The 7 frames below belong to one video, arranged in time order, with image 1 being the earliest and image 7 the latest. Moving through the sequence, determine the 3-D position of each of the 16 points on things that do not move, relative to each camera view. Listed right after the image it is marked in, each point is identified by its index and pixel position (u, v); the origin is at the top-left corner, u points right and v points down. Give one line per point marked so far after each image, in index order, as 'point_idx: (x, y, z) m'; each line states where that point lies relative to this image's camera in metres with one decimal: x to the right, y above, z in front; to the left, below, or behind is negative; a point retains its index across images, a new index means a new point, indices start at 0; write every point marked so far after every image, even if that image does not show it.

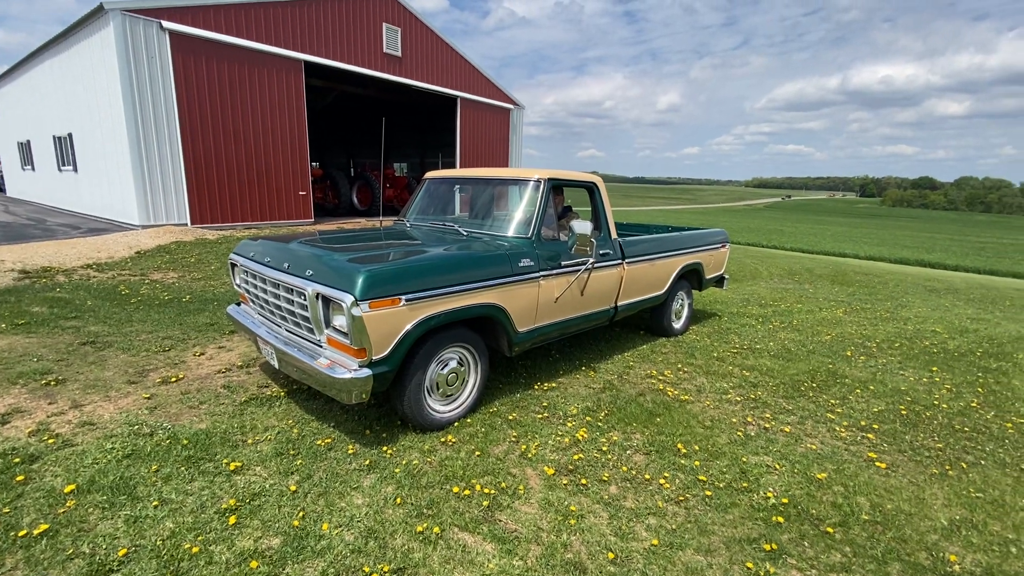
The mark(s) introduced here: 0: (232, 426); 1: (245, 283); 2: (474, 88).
0: (-2.1, -1.1, +3.7) m
1: (-2.3, +0.1, +4.2) m
2: (-1.6, +8.3, +19.8) m
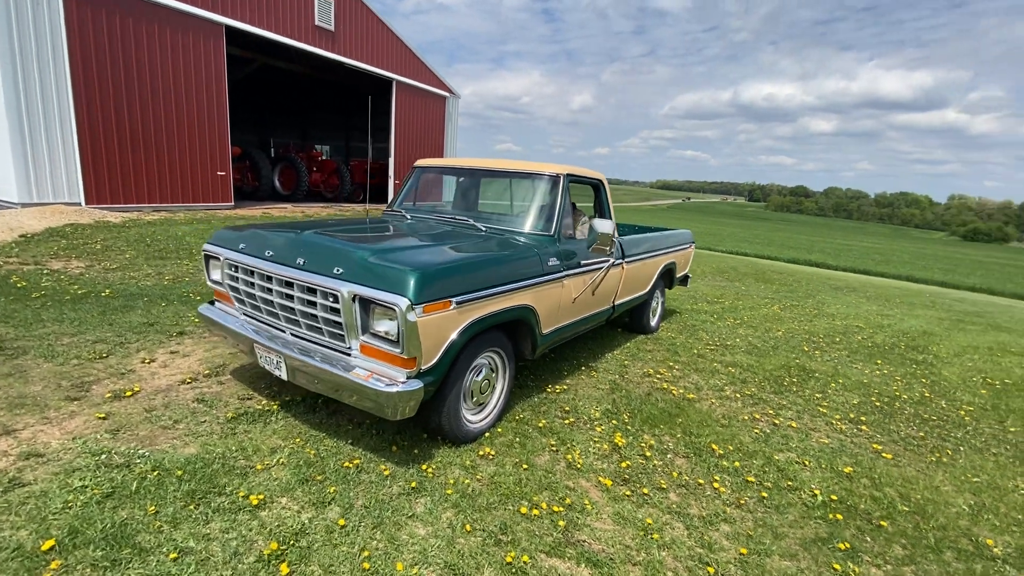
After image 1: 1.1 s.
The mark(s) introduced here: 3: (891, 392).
0: (-1.8, -1.1, +3.1) m
1: (-2.1, +0.1, +3.6) m
2: (-4.0, +8.5, +19.0) m
3: (+4.2, -1.1, +5.3) m
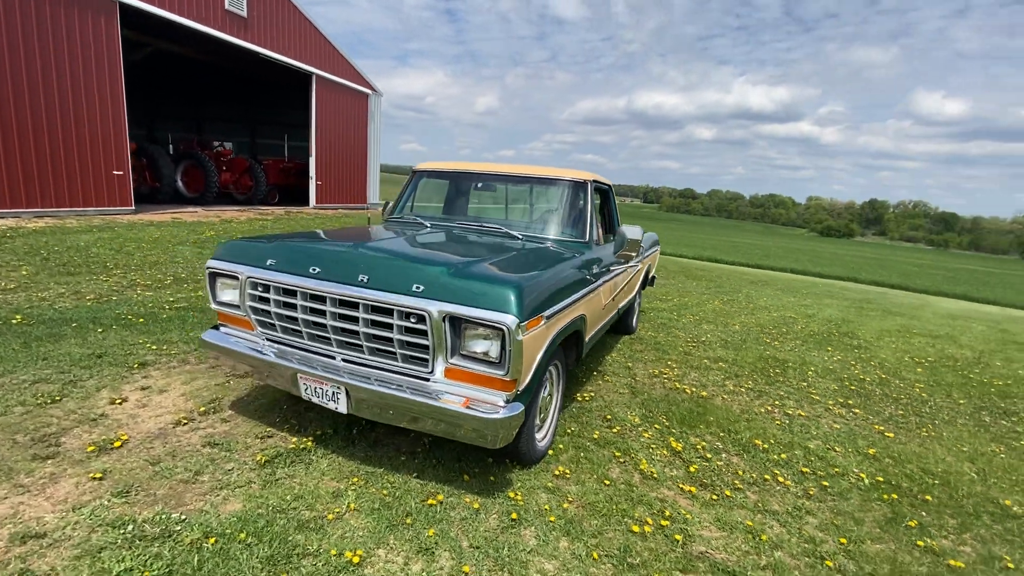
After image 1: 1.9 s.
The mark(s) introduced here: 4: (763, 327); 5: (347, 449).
0: (-1.3, -1.2, +2.7) m
1: (-1.7, -0.1, +3.1) m
2: (-6.7, +8.2, +17.9) m
3: (+4.2, -1.1, +5.9) m
4: (+4.4, -0.7, +8.4) m
5: (-1.1, -1.1, +3.3) m
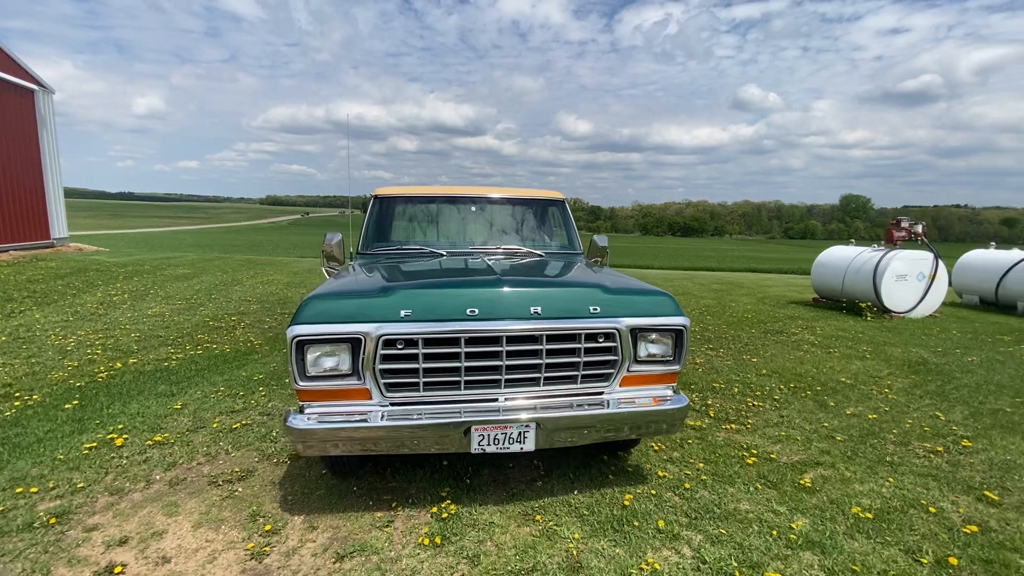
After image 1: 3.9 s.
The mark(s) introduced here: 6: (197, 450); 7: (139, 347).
0: (0.0, -1.4, +2.5) m
1: (-0.7, -0.4, +2.6) m
2: (-13.9, +6.2, +12.3) m
3: (+2.9, -0.7, +8.1) m
4: (+1.7, -0.4, +10.3) m
5: (-0.2, -1.3, +3.0) m
6: (-2.4, -1.2, +3.6) m
7: (-4.8, -0.8, +6.2) m
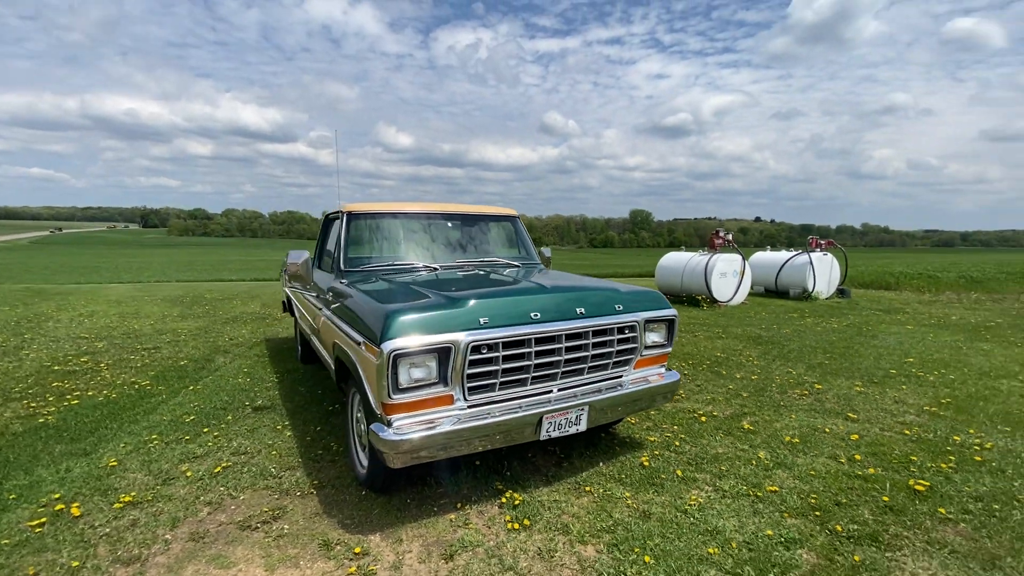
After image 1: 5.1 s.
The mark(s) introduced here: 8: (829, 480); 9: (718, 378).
0: (+0.5, -1.4, +2.9) m
1: (-0.3, -0.5, +2.8) m
2: (-16.4, +5.1, +7.5) m
3: (+1.3, -0.8, +9.2) m
4: (-0.7, -0.6, +10.9) m
5: (+0.1, -1.4, +3.4) m
6: (-2.1, -1.4, +3.2) m
7: (-5.3, -1.2, +4.7) m
8: (+2.2, -1.3, +3.3) m
9: (+2.4, -1.1, +5.7) m
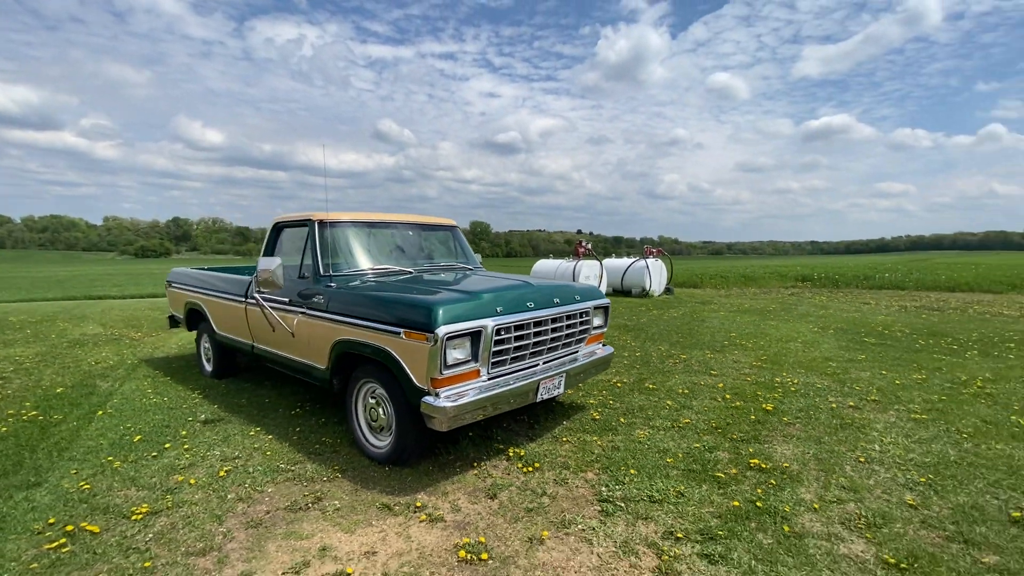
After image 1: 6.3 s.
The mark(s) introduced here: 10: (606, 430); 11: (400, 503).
0: (+0.6, -1.4, +3.9) m
1: (-0.2, -0.4, +3.5) m
2: (-17.1, +4.5, +2.8) m
3: (-0.8, -0.8, +10.1) m
4: (-3.1, -0.8, +11.0) m
5: (+0.1, -1.3, +4.2) m
6: (-2.0, -1.4, +3.3) m
7: (-5.5, -1.3, +3.7) m
8: (+2.0, -1.2, +4.8) m
9: (+1.4, -1.1, +7.1) m
10: (+0.8, -1.3, +4.4) m
11: (-0.8, -1.4, +3.2) m
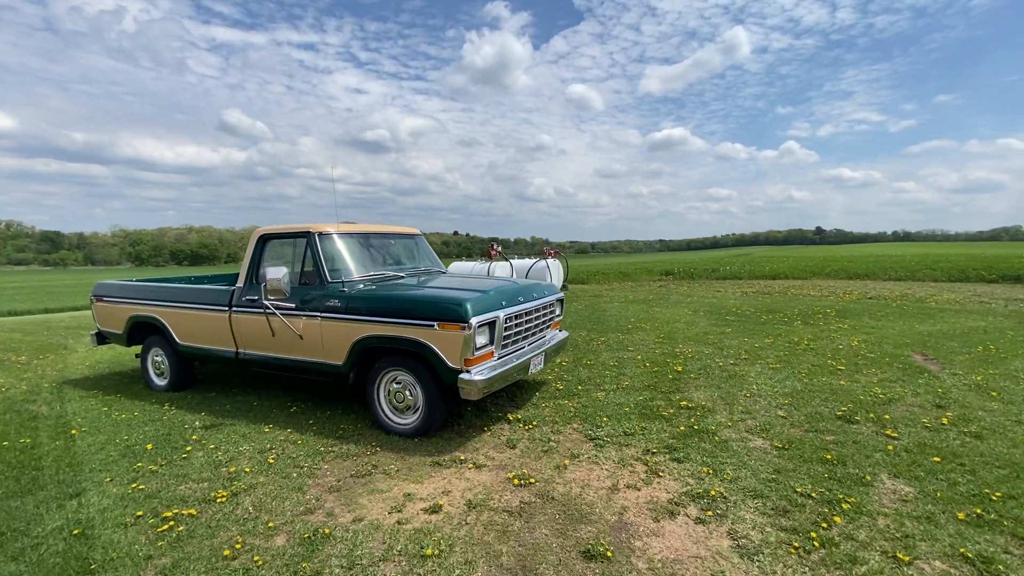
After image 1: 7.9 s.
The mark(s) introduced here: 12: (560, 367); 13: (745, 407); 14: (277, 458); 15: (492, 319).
0: (+0.6, -1.3, +5.0) m
1: (-0.1, -0.4, +4.4) m
2: (-16.5, +3.9, -0.5) m
3: (-2.3, -0.9, +10.6) m
4: (-4.9, -1.0, +11.0) m
5: (0.0, -1.3, +5.2) m
6: (-1.8, -1.5, +3.8) m
7: (-5.3, -1.5, +3.3) m
8: (+1.7, -1.1, +6.3) m
9: (+0.6, -1.0, +8.4) m
10: (+0.7, -1.3, +5.6) m
11: (-0.6, -1.4, +4.0) m
12: (+0.6, -1.1, +6.7) m
13: (+2.4, -1.2, +5.0) m
14: (-2.0, -1.5, +4.1) m
15: (-0.2, -0.3, +4.3) m
